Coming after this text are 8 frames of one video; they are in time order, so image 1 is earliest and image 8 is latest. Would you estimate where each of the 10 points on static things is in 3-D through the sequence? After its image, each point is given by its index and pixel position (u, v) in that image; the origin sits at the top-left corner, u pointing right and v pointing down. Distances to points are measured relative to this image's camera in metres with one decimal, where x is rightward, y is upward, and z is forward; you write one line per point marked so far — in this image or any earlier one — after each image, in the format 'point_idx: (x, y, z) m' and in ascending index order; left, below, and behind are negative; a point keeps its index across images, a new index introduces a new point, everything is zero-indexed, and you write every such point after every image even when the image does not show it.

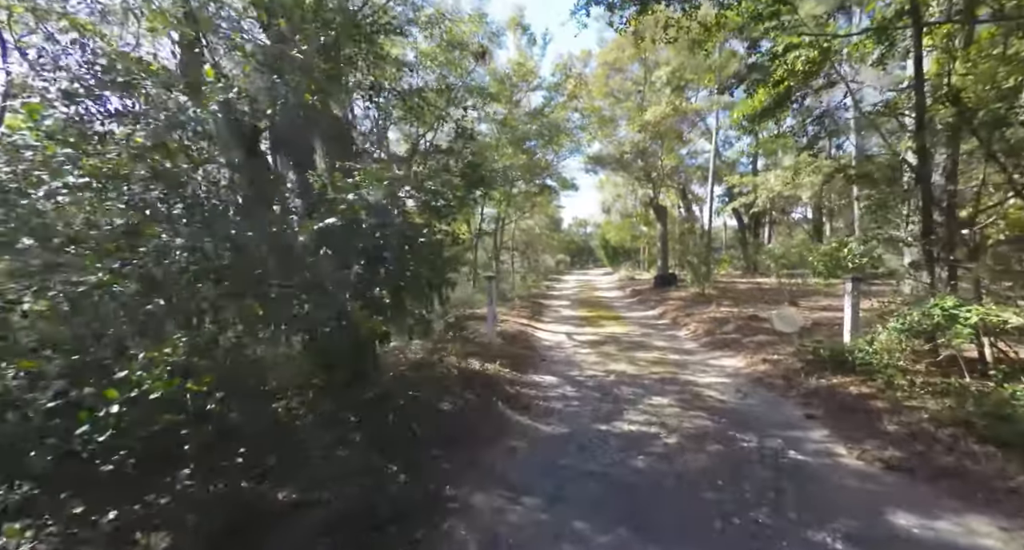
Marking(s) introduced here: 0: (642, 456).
0: (+1.0, -1.4, +3.5) m
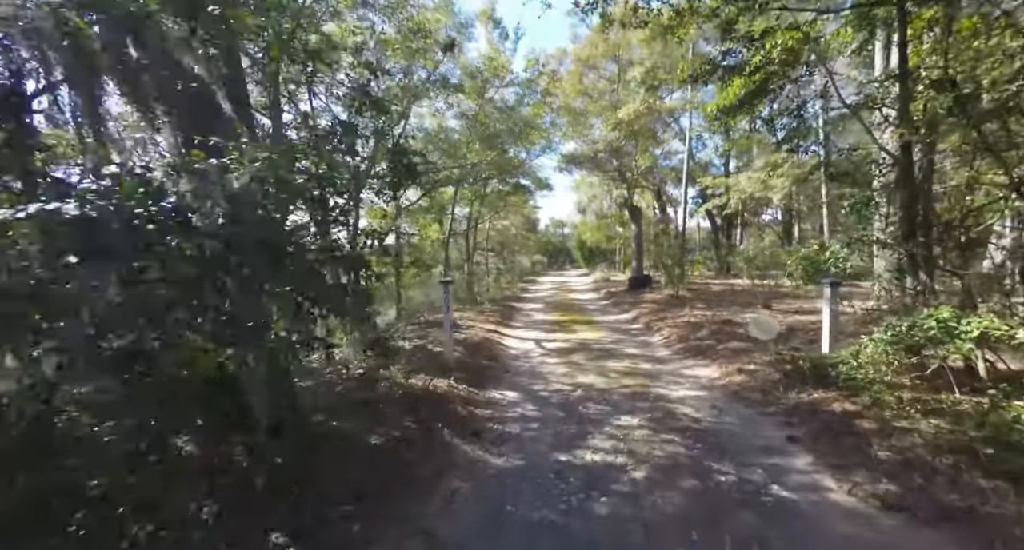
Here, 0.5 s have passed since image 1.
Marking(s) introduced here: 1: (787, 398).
0: (+0.6, -1.5, +3.0) m
1: (+2.9, -1.3, +4.6) m
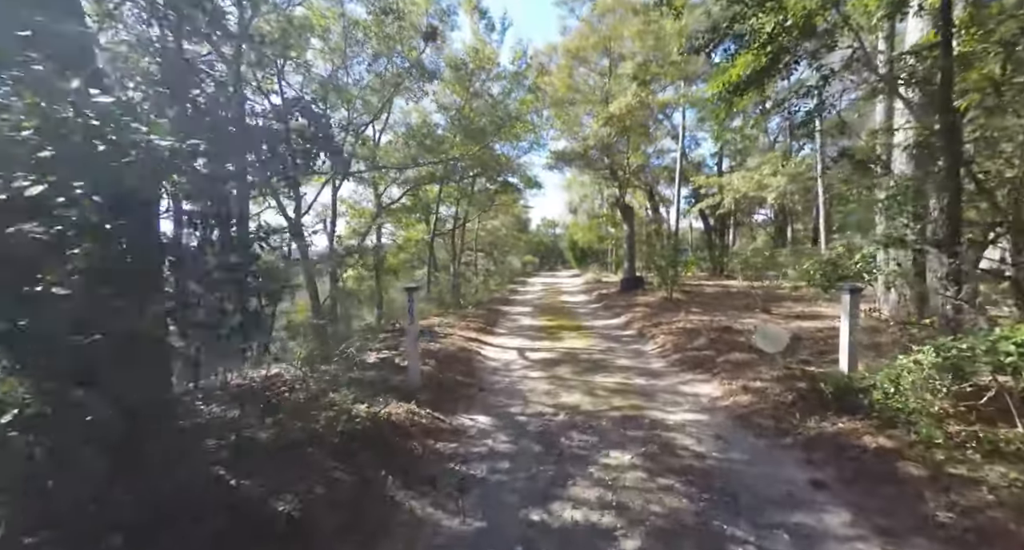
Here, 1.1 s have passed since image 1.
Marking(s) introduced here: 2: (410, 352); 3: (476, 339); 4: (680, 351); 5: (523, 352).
0: (+0.4, -1.5, +2.2) m
1: (+2.6, -1.3, +3.9) m
2: (-1.3, -1.0, +5.5) m
3: (-0.7, -1.4, +9.1) m
4: (+2.8, -1.3, +7.4) m
5: (+0.2, -1.5, +8.3) m
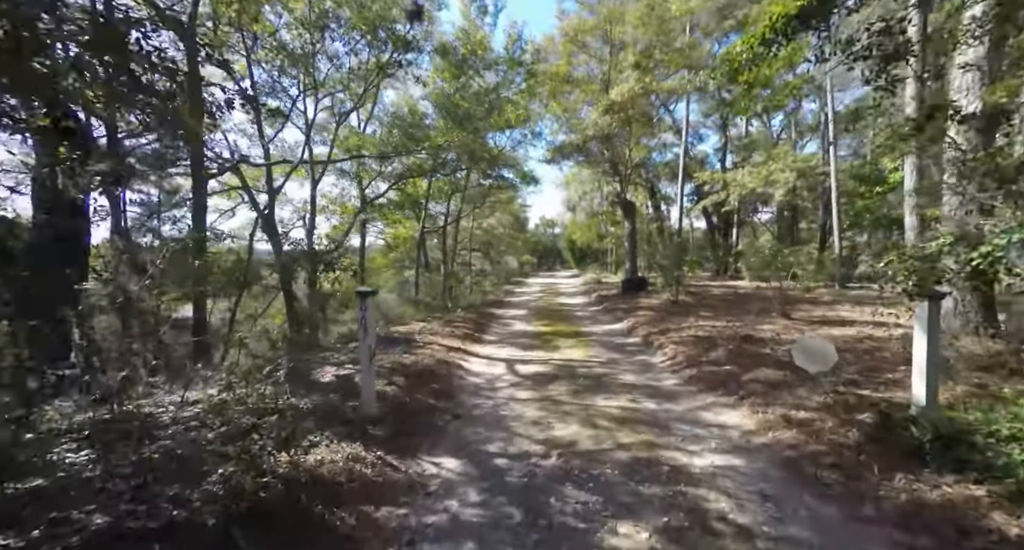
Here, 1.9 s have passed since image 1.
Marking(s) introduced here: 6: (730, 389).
0: (+0.2, -1.6, +1.1) m
1: (+2.4, -1.3, +2.8) m
2: (-1.5, -1.0, +4.4) m
3: (-0.9, -1.4, +8.0) m
4: (+2.6, -1.3, +6.3) m
5: (0.0, -1.5, +7.2) m
6: (+2.6, -1.3, +5.2) m
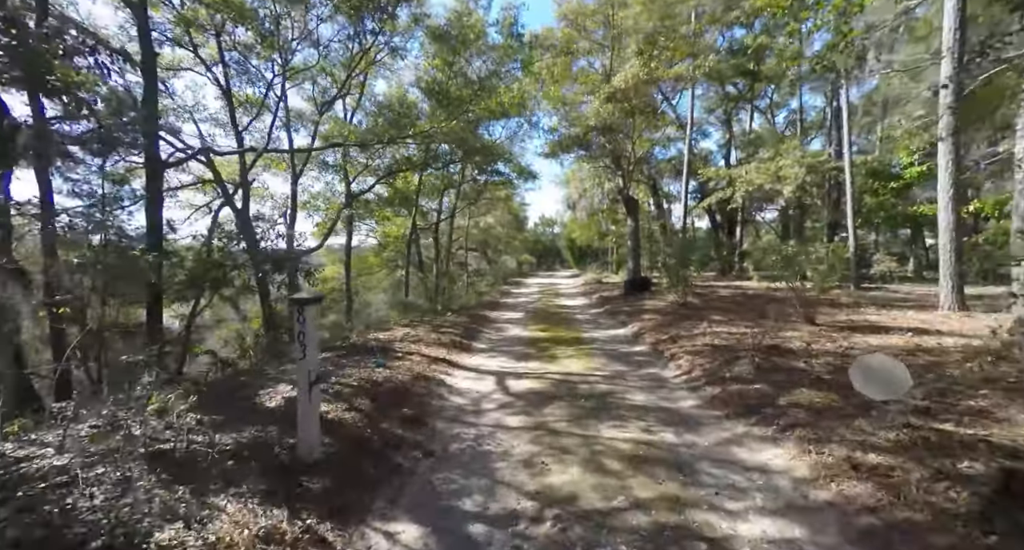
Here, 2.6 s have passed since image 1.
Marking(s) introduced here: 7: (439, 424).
0: (+0.1, -1.6, +0.2) m
1: (+2.3, -1.4, +1.9) m
2: (-1.6, -1.0, +3.5) m
3: (-1.1, -1.4, +7.0) m
4: (+2.5, -1.3, +5.4) m
5: (-0.1, -1.5, +6.2) m
6: (+2.4, -1.4, +4.2) m
7: (-0.7, -1.5, +4.5) m
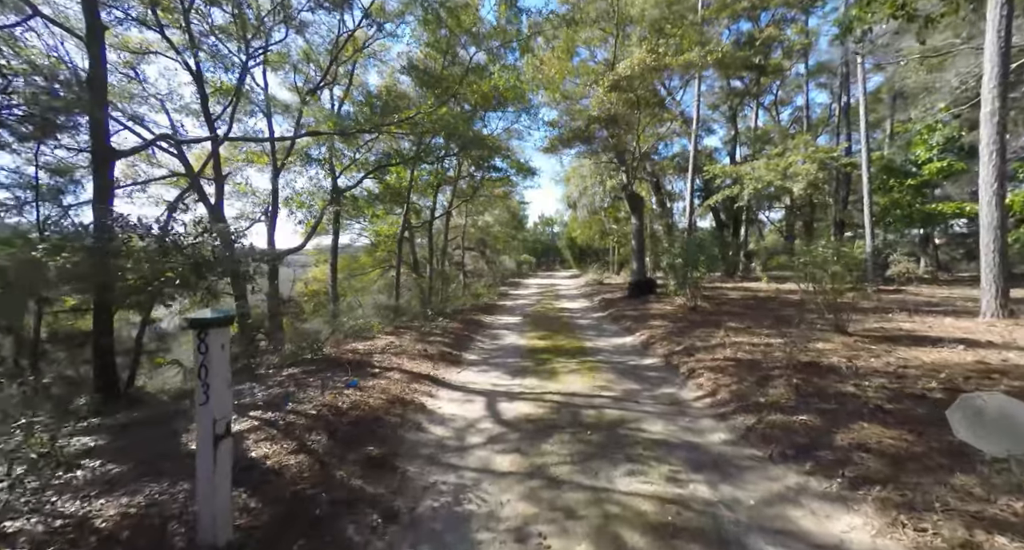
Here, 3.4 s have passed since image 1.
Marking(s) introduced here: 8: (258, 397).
0: (0.0, -1.6, -0.7) m
1: (+2.2, -1.4, +1.0) m
2: (-1.7, -1.0, +2.6) m
3: (-1.2, -1.4, +6.1) m
4: (+2.4, -1.4, +4.5) m
5: (-0.2, -1.5, +5.3) m
6: (+2.3, -1.4, +3.3) m
7: (-0.8, -1.6, +3.6) m
8: (-2.8, -1.3, +4.9) m
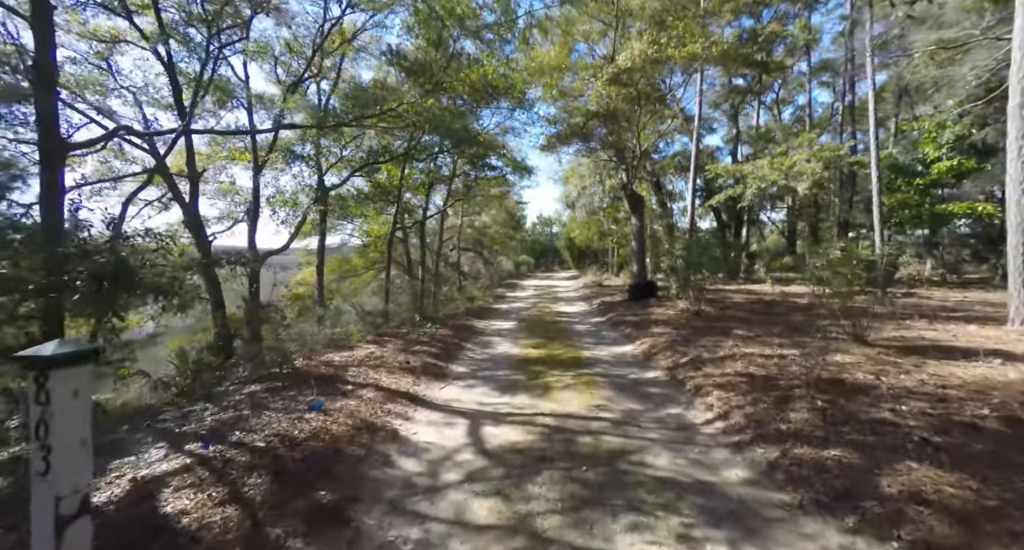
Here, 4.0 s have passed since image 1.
0: (-0.2, -1.7, -1.4) m
1: (+2.1, -1.5, +0.3) m
2: (-1.8, -1.1, +1.9) m
3: (-1.3, -1.5, +5.5) m
4: (+2.3, -1.5, +3.8) m
5: (-0.3, -1.6, +4.7) m
6: (+2.2, -1.5, +2.7) m
7: (-1.0, -1.7, +3.0) m
8: (-3.0, -1.4, +4.2) m
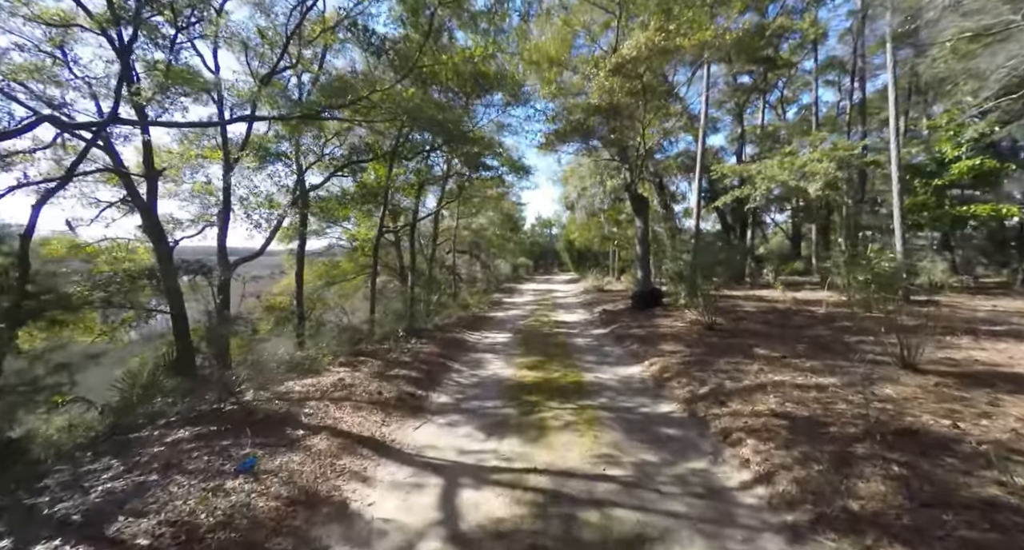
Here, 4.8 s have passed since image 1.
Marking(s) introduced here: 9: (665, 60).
0: (-0.3, -1.9, -2.4) m
1: (+1.9, -1.7, -0.7) m
2: (-1.9, -1.3, +0.9) m
3: (-1.4, -1.7, +4.5) m
4: (+2.1, -1.7, +2.8) m
5: (-0.5, -1.8, +3.7) m
6: (+2.1, -1.7, +1.7) m
7: (-1.1, -1.8, +2.0) m
8: (-3.1, -1.6, +3.2) m
9: (+4.1, +5.8, +11.8) m
